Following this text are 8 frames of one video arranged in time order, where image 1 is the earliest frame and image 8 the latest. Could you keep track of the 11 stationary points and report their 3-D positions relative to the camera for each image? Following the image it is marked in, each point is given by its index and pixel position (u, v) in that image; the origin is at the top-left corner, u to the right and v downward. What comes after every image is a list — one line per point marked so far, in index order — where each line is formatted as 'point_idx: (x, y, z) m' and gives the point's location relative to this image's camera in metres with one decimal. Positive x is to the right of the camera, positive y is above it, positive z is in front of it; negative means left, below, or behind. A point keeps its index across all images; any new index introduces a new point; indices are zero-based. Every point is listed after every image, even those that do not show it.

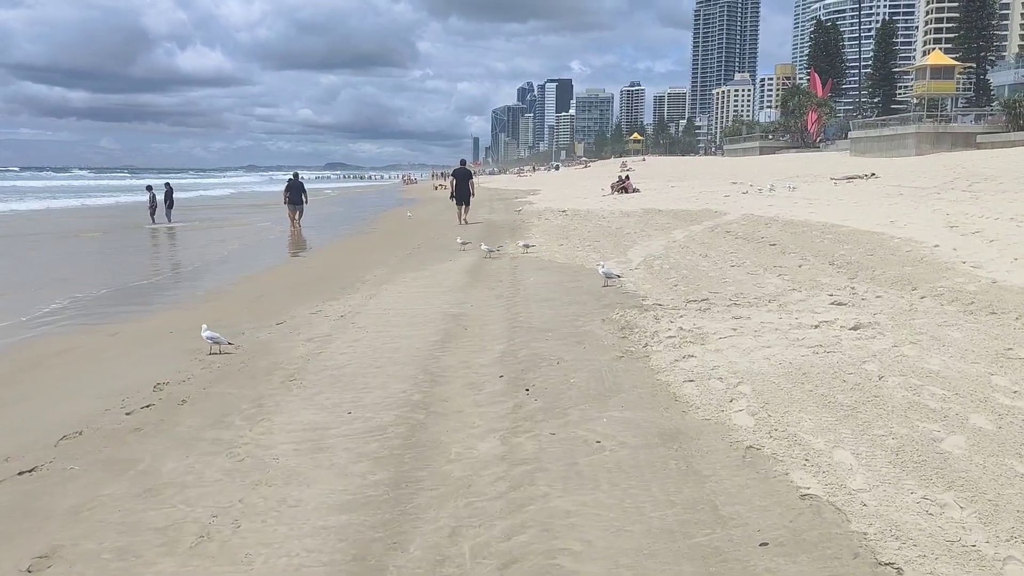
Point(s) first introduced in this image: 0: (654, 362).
0: (+0.9, -0.5, +5.3) m
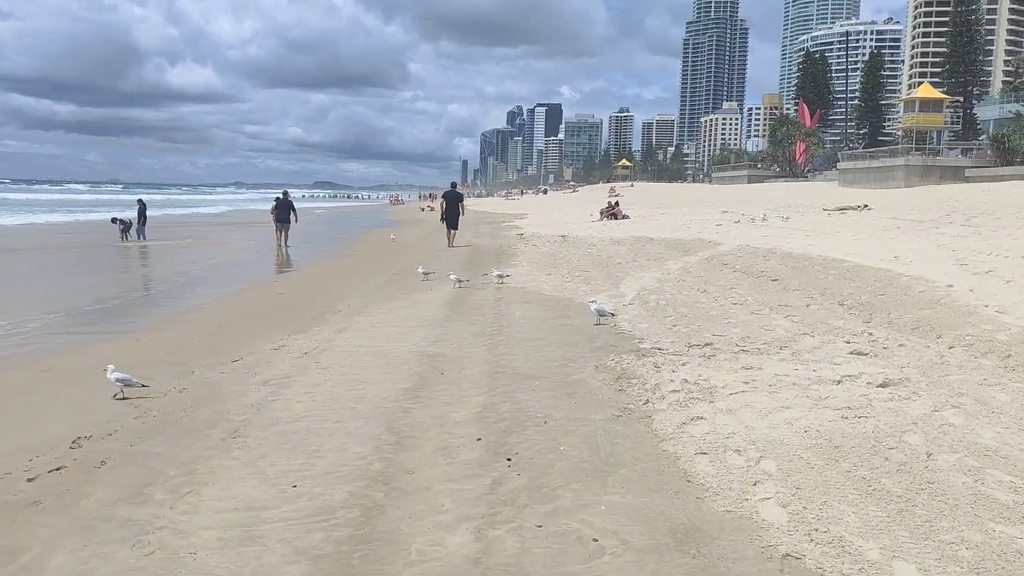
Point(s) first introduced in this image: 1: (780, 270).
0: (+0.8, -0.8, +4.5) m
1: (+3.9, +0.3, +11.9) m
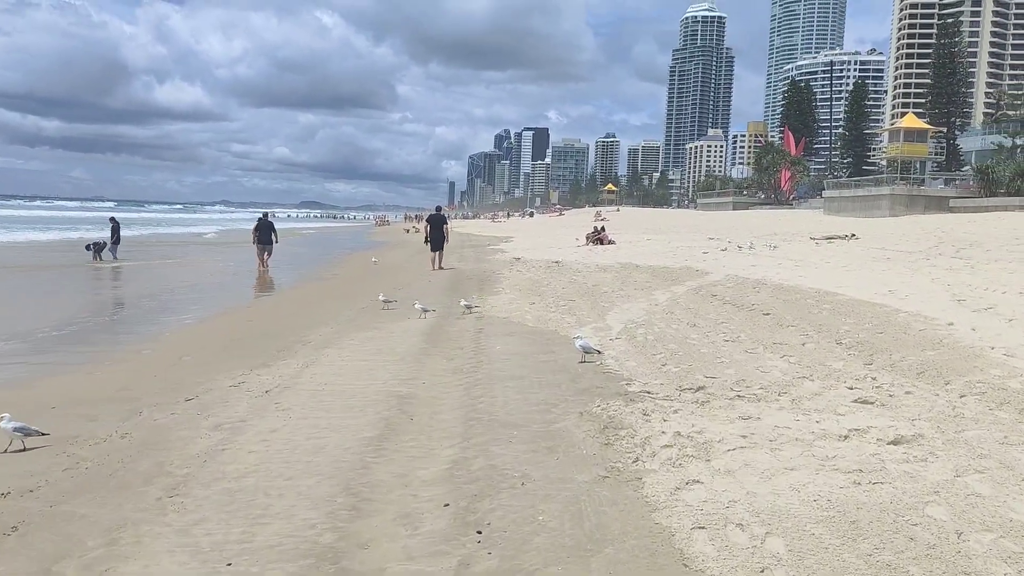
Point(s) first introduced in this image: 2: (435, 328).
0: (+0.7, -1.0, +4.0) m
1: (+3.6, -0.2, +11.5) m
2: (-0.9, -0.5, +10.0) m
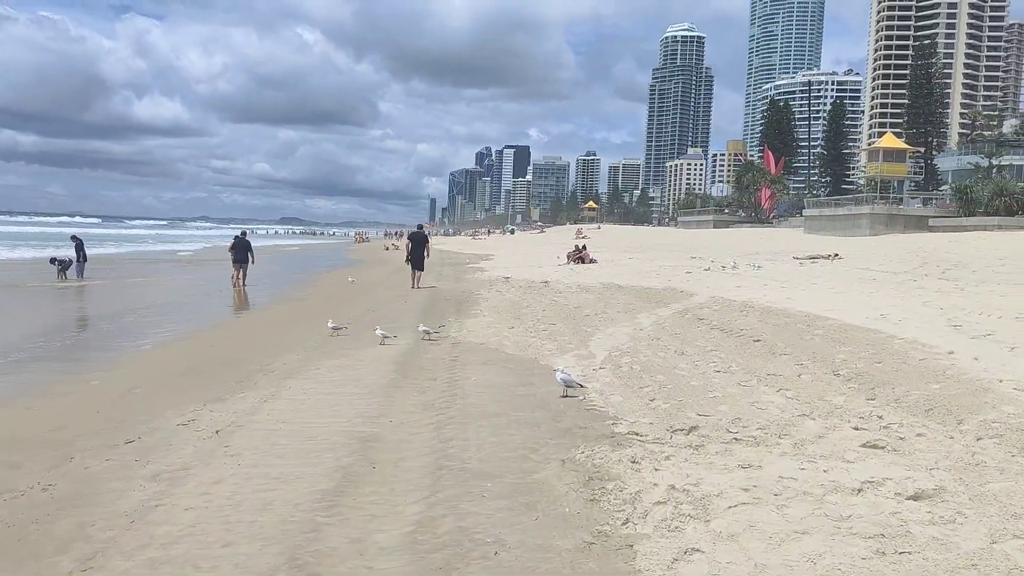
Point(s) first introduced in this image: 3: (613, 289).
0: (+0.5, -1.1, +3.5) m
1: (+3.3, -0.5, +11.0) m
2: (-1.2, -0.8, +9.4) m
3: (+2.2, 0.0, +17.9) m
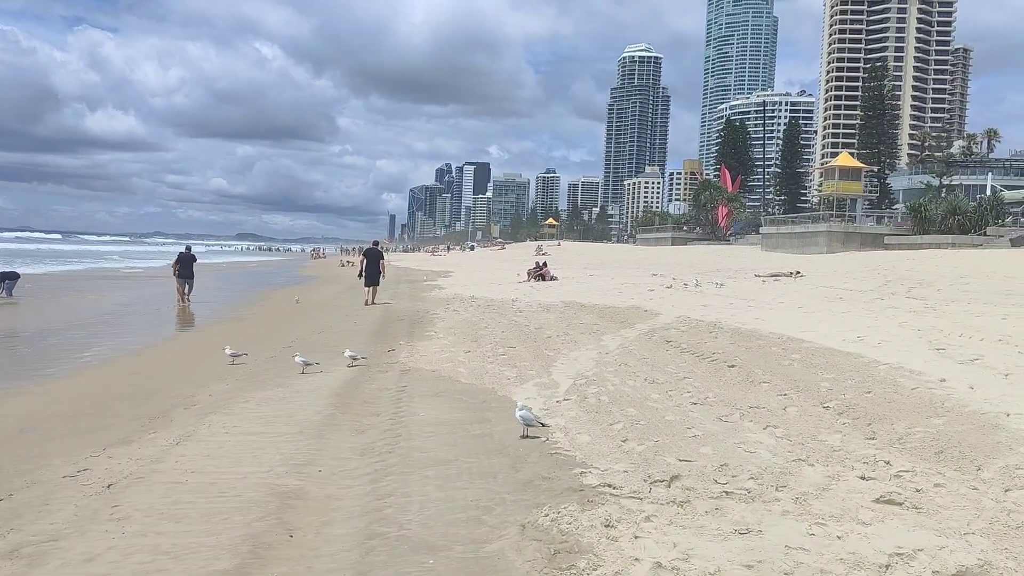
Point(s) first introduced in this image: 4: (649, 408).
0: (+0.4, -1.3, +2.6) m
1: (+2.8, -0.8, +10.3) m
2: (-1.7, -1.0, +8.5) m
3: (+1.3, -0.4, +17.1) m
4: (+1.1, -1.0, +7.0) m
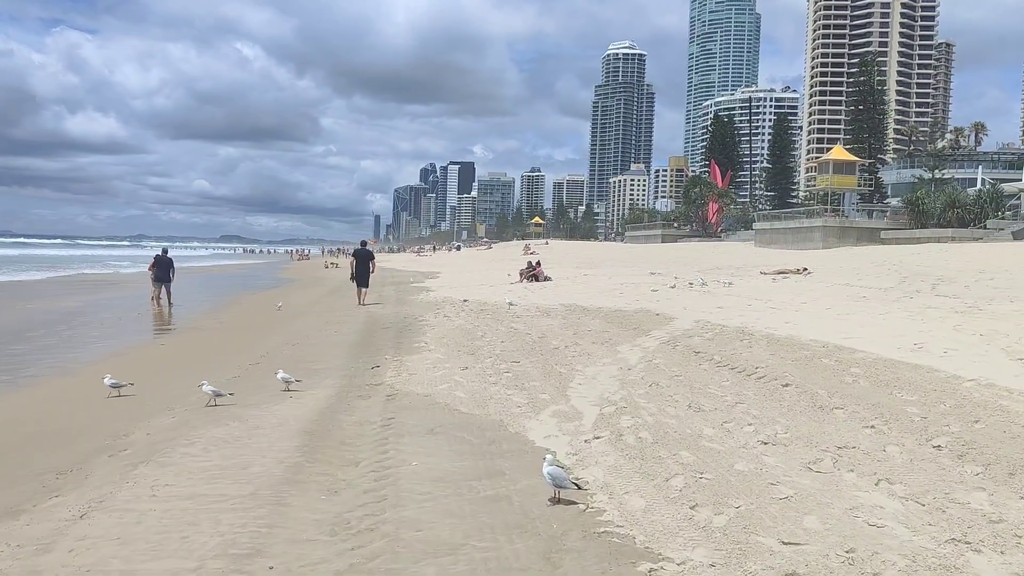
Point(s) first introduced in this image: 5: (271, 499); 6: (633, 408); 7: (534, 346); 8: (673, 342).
0: (+0.6, -1.3, +1.0) m
1: (+2.8, -0.8, +8.8) m
2: (-1.6, -1.1, +6.8) m
3: (+1.2, -0.5, +15.5) m
4: (+1.3, -1.1, +5.4) m
5: (-1.4, -1.2, +4.7) m
6: (+0.9, -1.0, +6.7) m
7: (+0.3, -0.8, +10.8) m
8: (+2.1, -0.7, +10.9) m
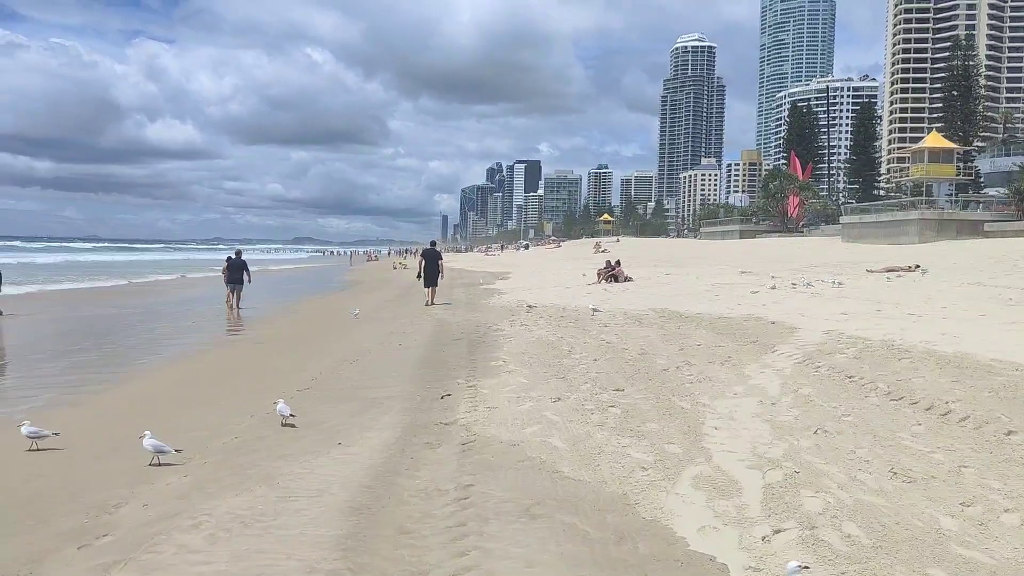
0: (+0.8, -1.4, -0.9) m
1: (+3.7, -0.9, +6.6) m
2: (-0.8, -1.2, +5.1) m
3: (+2.7, -0.5, +13.5) m
4: (+1.9, -1.2, +3.4) m
5: (-0.8, -1.3, +2.9) m
6: (+1.7, -1.1, +4.7) m
7: (+1.3, -0.9, +8.9) m
8: (+3.2, -0.8, +8.8) m
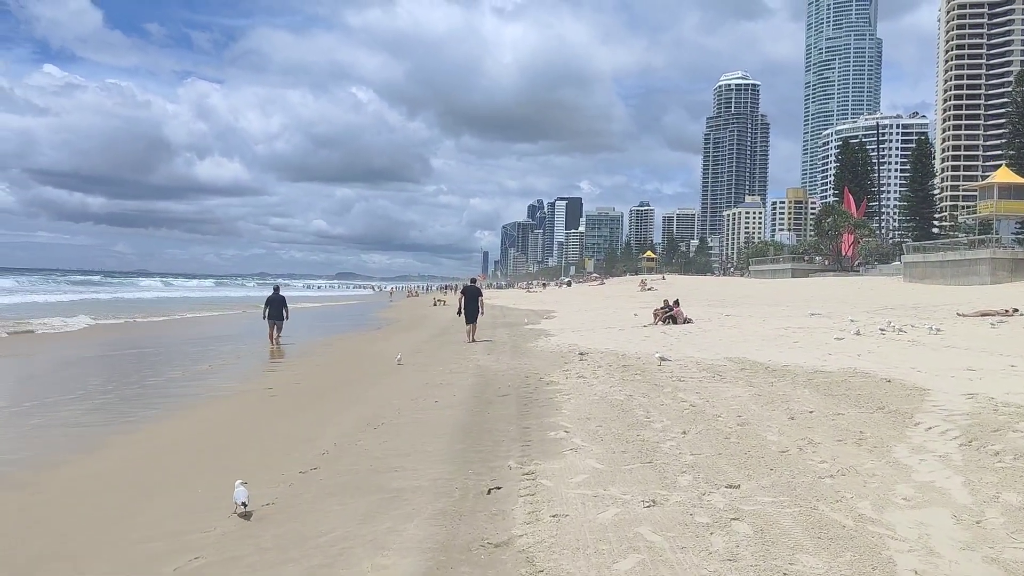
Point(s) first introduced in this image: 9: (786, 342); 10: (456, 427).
0: (+0.9, -1.4, -3.1) m
1: (+4.2, -1.2, +4.4) m
2: (-0.4, -1.4, +3.0) m
3: (+3.4, -1.2, +11.2) m
4: (+2.2, -1.4, +1.2) m
5: (-0.5, -1.5, +0.9) m
6: (+2.0, -1.3, +2.6) m
7: (+1.9, -1.3, +6.7) m
8: (+3.7, -1.2, +6.5) m
9: (+5.7, -1.1, +16.8) m
10: (-0.4, -1.4, +8.8) m
